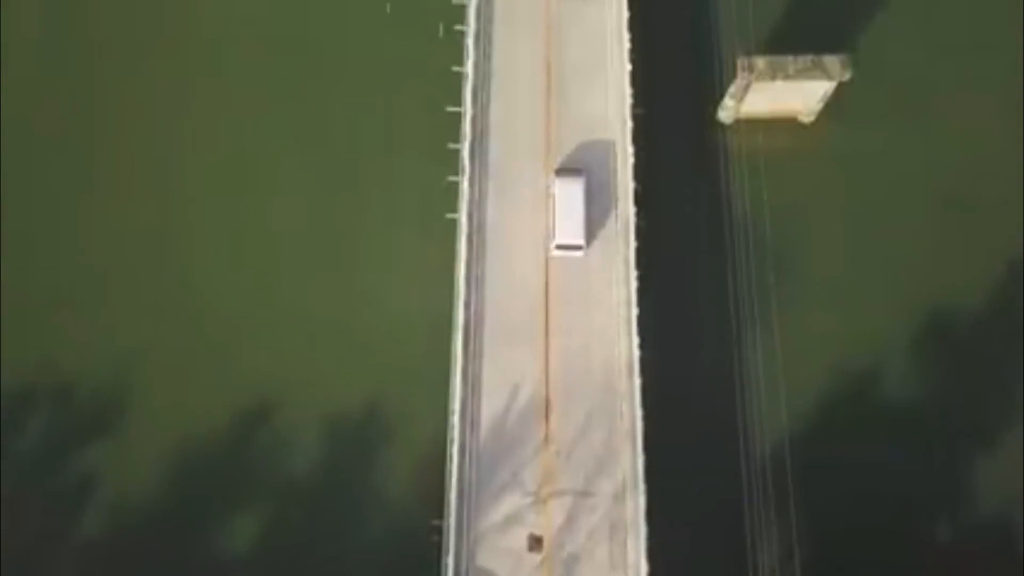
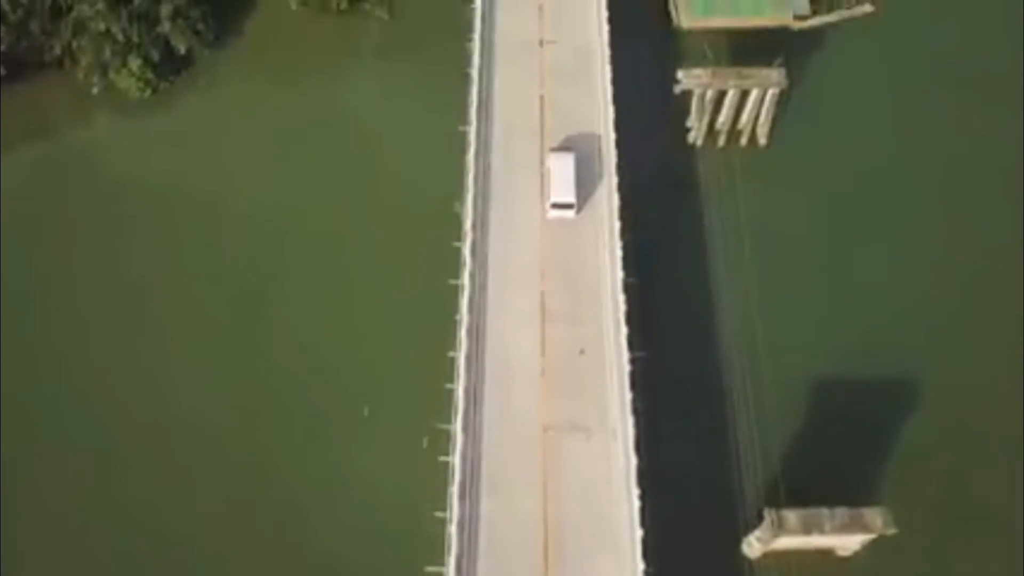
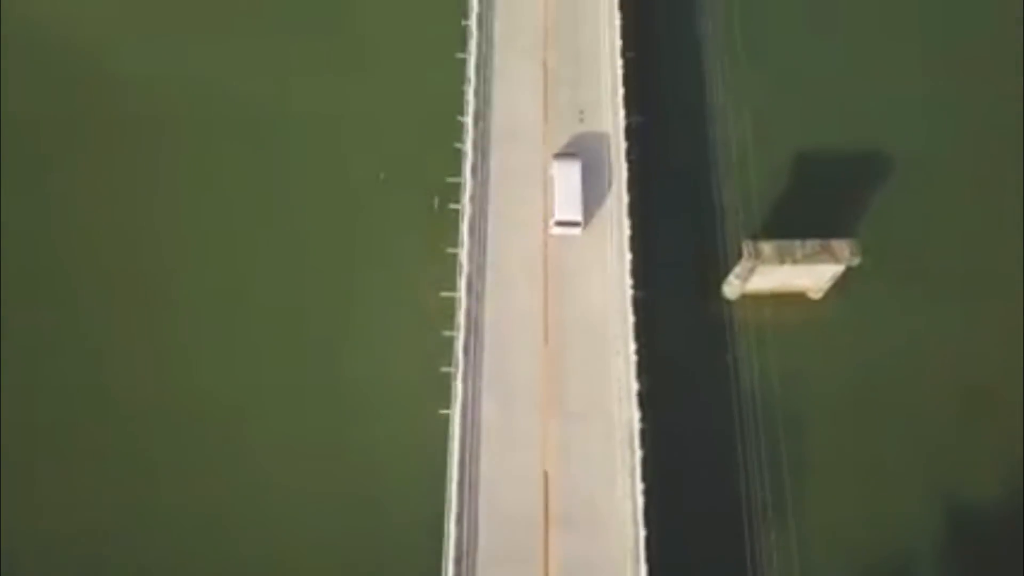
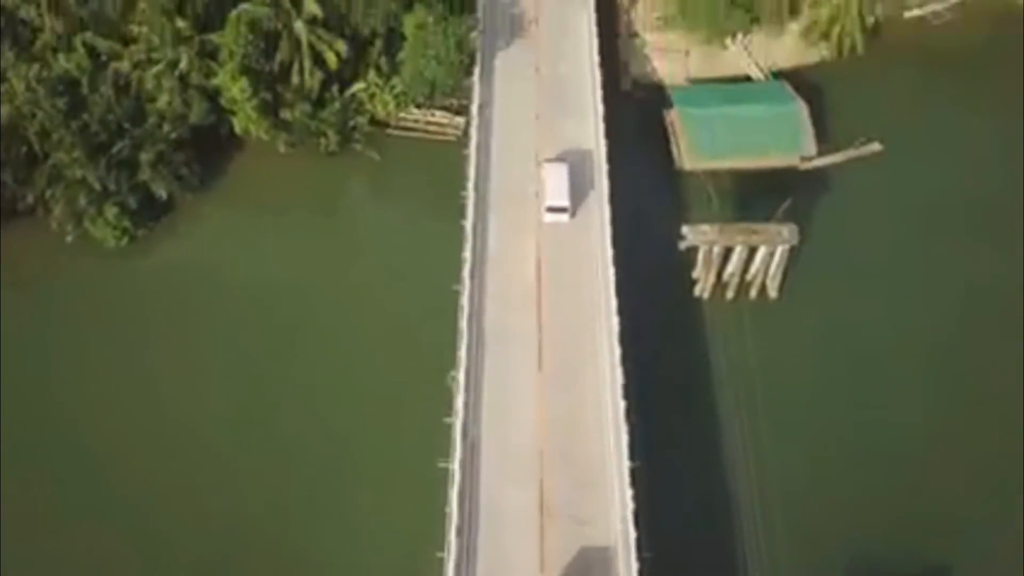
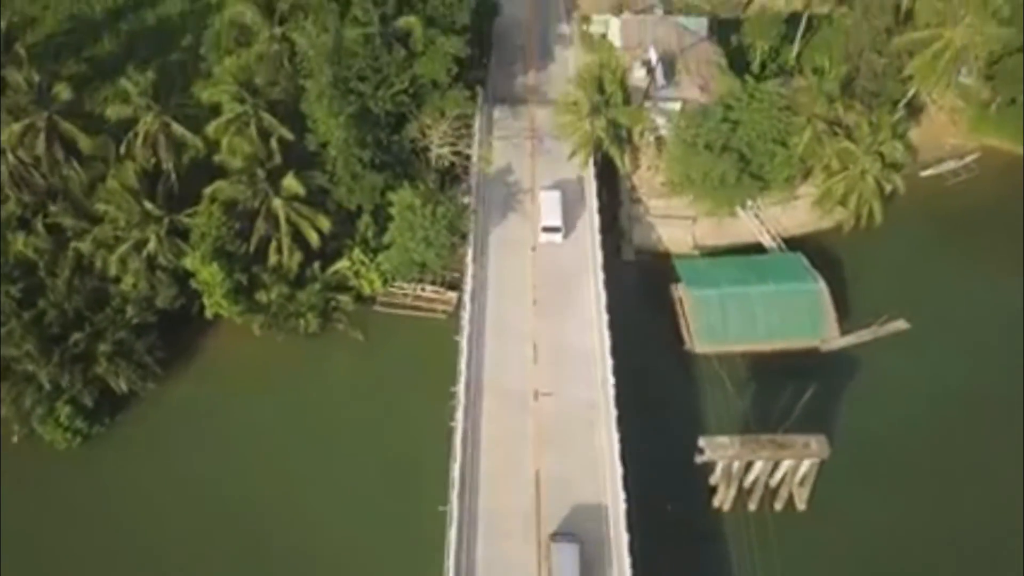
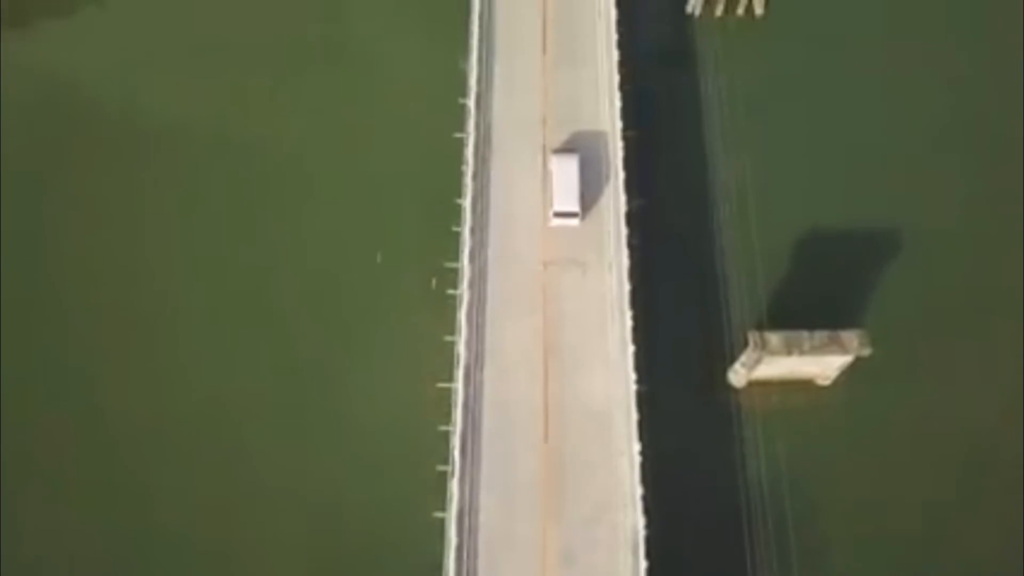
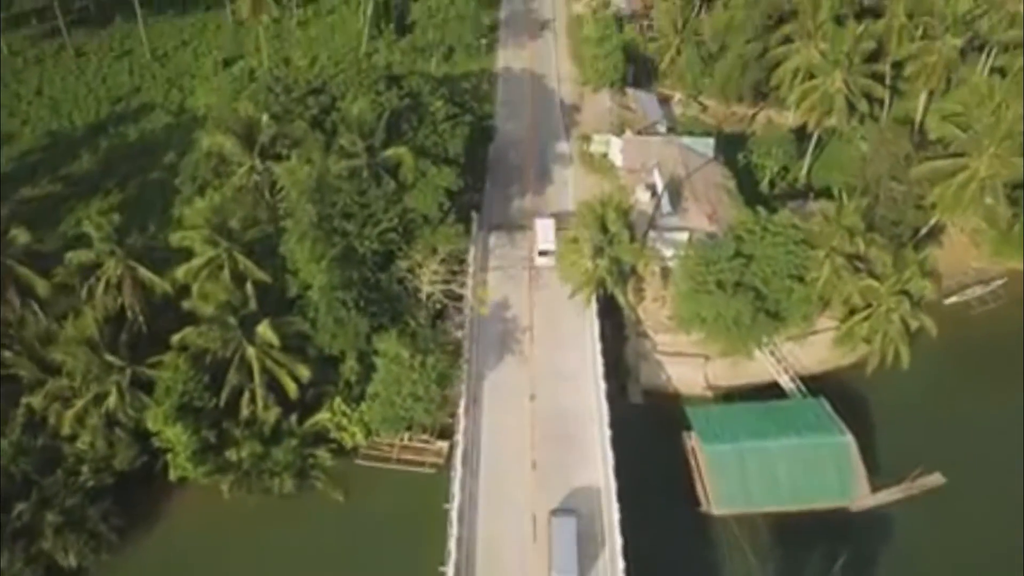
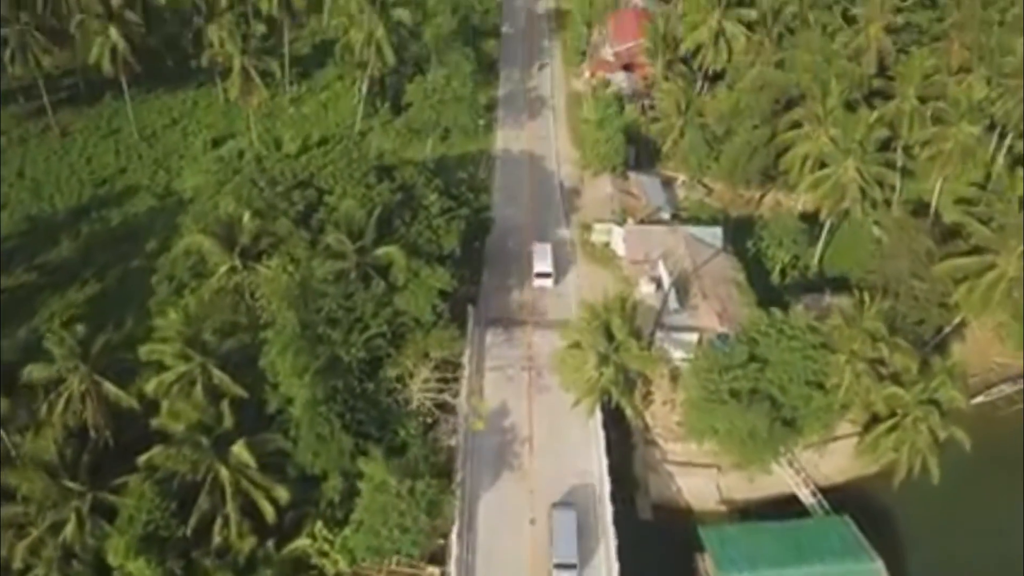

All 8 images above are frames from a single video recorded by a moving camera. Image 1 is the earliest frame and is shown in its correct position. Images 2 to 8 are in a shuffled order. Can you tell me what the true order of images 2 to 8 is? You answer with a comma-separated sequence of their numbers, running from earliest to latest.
3, 6, 2, 4, 5, 7, 8
